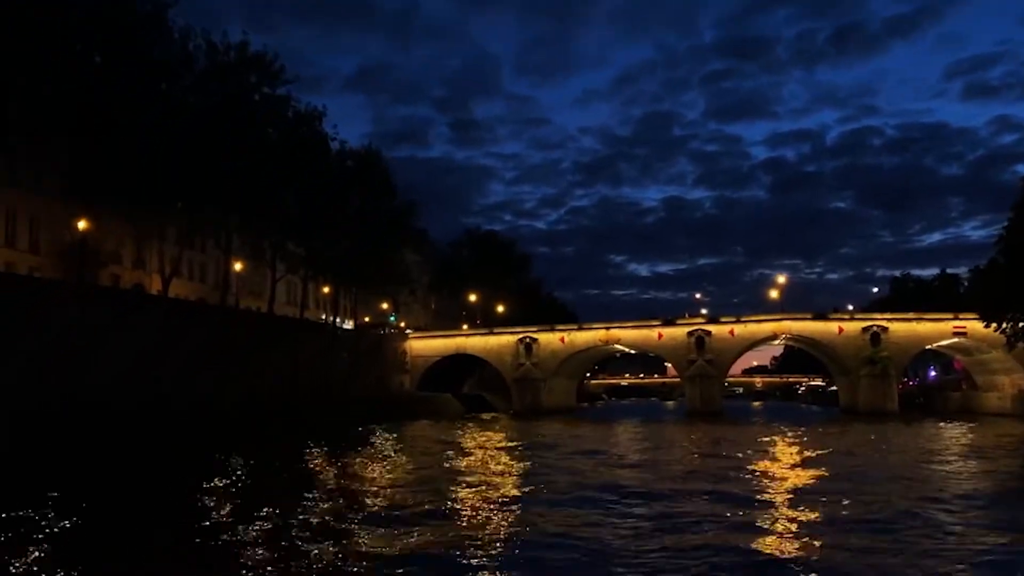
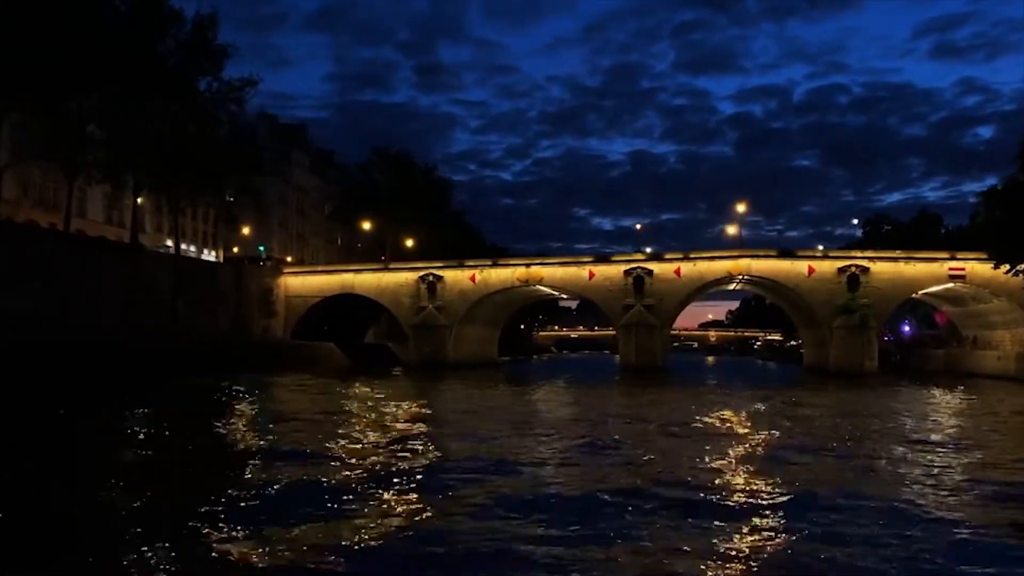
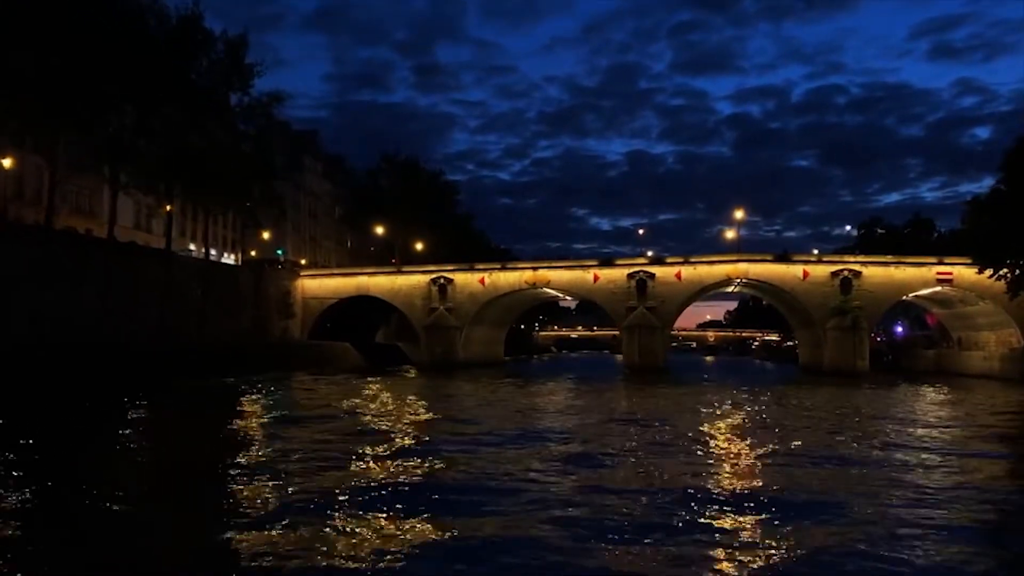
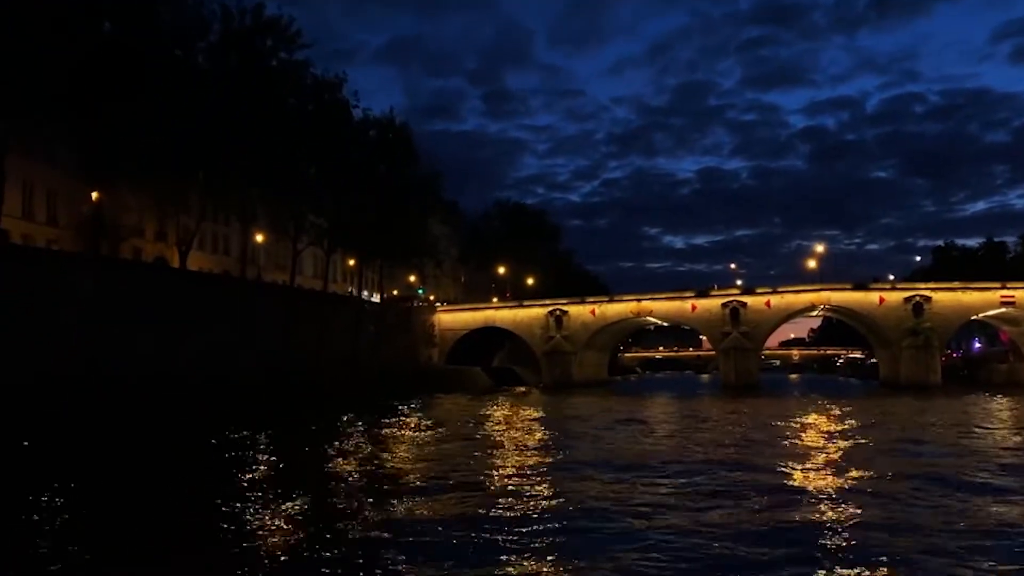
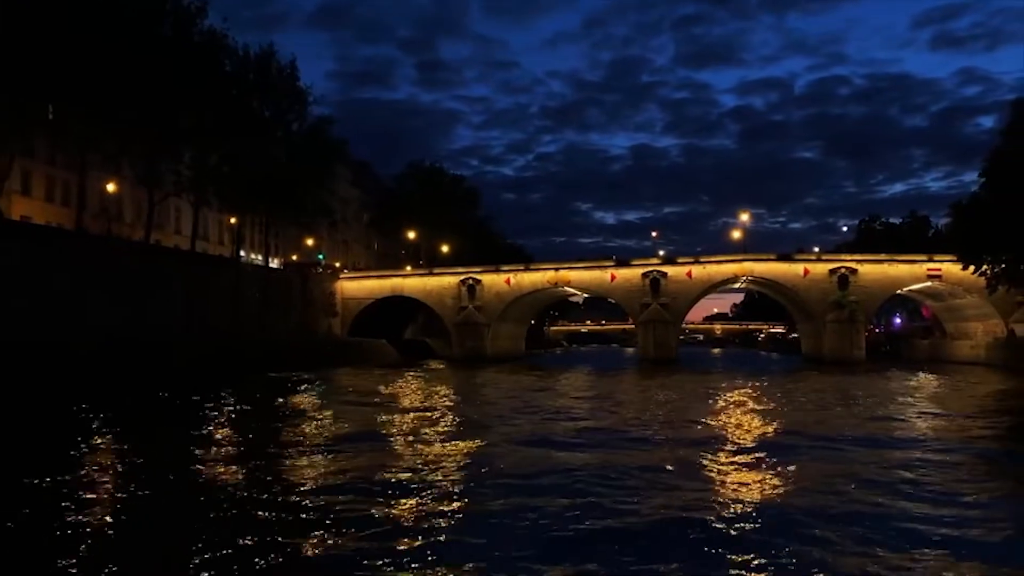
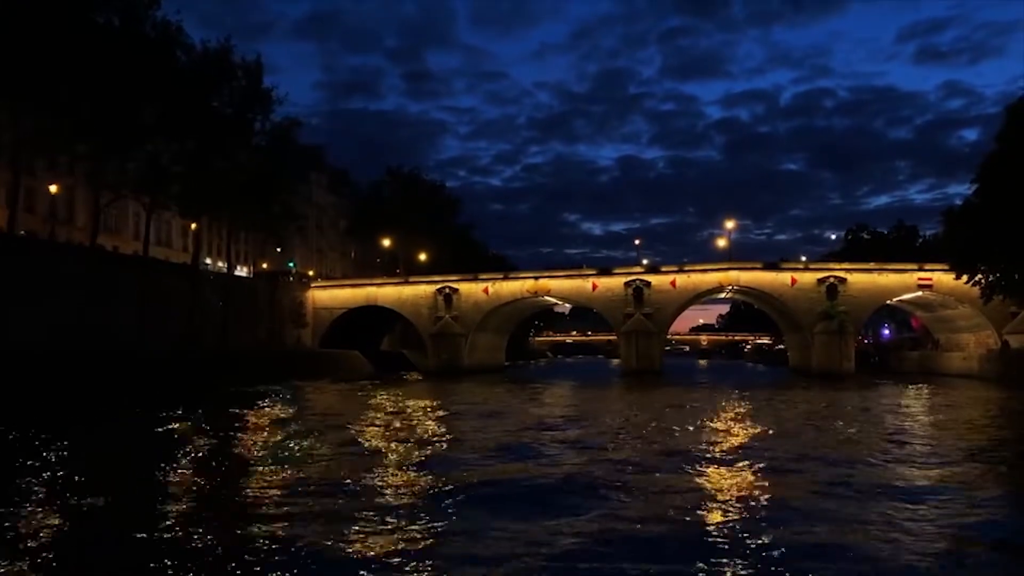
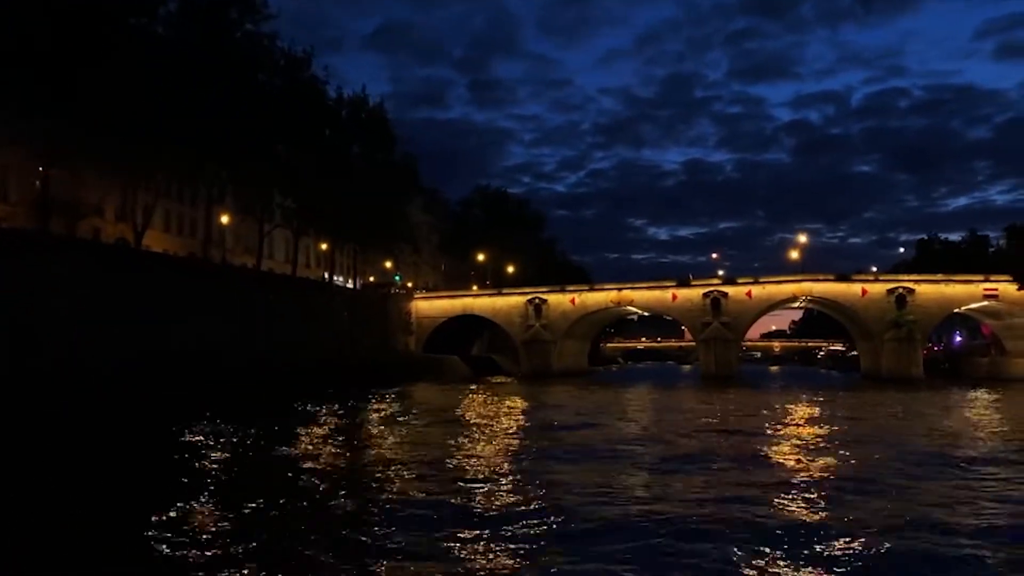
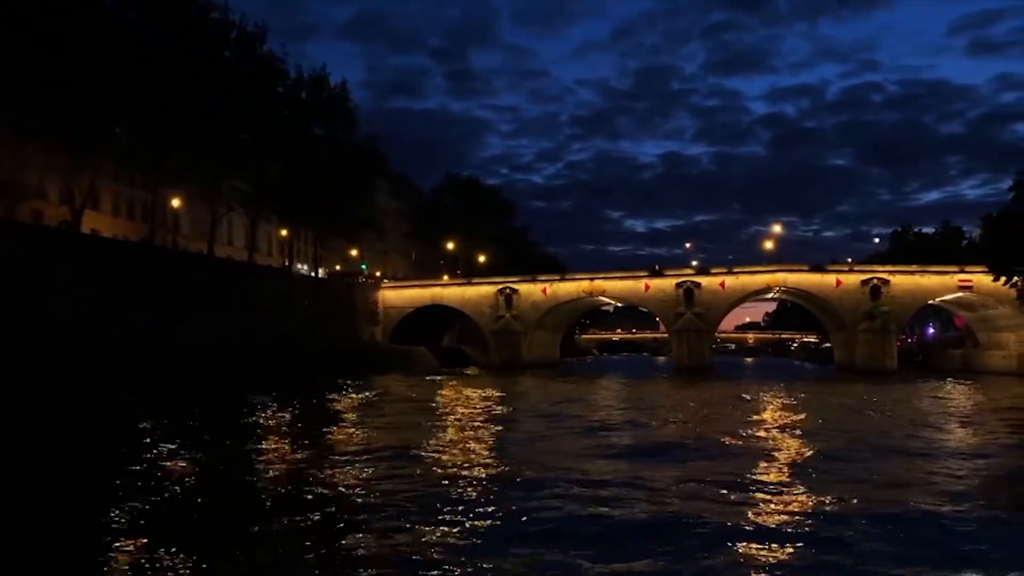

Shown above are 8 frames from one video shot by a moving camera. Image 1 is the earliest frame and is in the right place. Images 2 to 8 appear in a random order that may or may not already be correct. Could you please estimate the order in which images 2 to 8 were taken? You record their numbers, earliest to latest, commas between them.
4, 7, 8, 5, 6, 3, 2
